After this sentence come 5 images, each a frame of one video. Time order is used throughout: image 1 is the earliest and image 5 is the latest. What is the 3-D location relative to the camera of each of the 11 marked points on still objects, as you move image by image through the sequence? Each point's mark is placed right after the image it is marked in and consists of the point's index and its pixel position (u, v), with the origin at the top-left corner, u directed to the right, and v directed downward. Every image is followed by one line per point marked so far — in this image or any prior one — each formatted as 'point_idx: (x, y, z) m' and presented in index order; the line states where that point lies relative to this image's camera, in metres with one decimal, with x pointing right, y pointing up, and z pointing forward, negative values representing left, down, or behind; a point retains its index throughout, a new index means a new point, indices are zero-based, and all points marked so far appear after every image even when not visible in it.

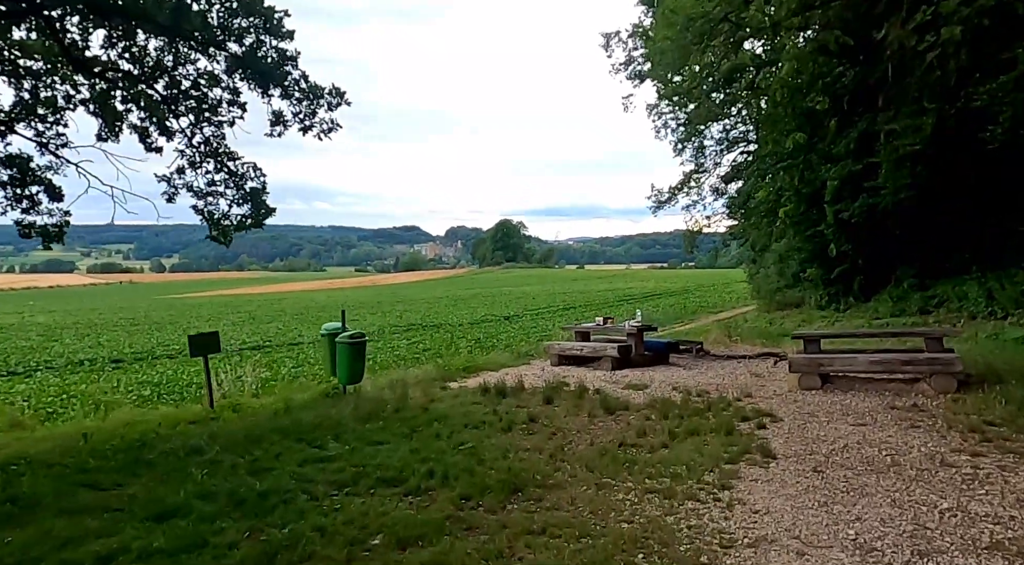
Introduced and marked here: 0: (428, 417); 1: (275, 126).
0: (-0.8, -1.3, +6.9) m
1: (-2.4, +1.6, +7.5) m
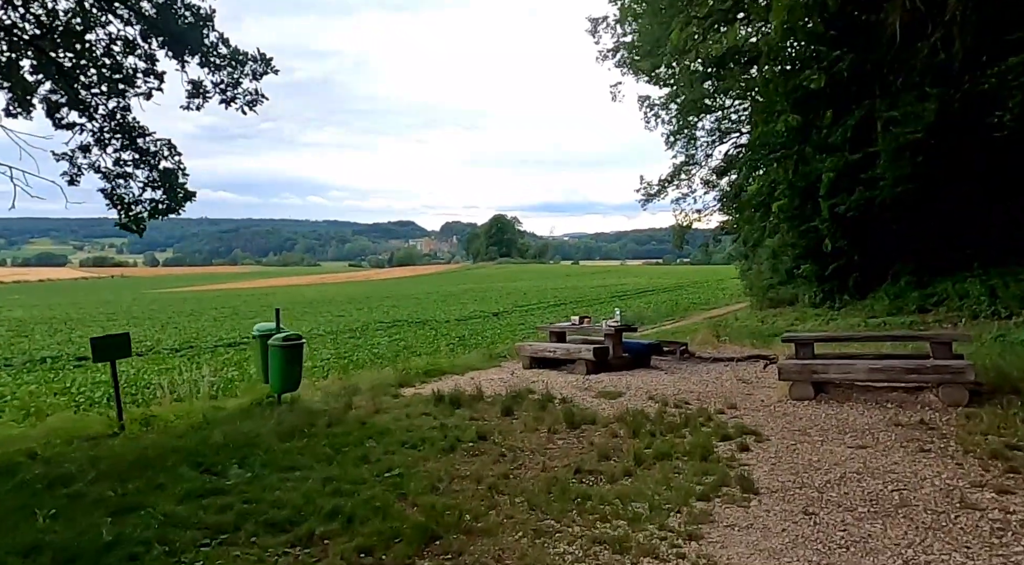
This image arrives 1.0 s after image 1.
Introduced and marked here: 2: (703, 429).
0: (-1.2, -1.2, +6.0) m
1: (-2.8, +1.6, +6.6) m
2: (+1.5, -1.2, +5.9) m
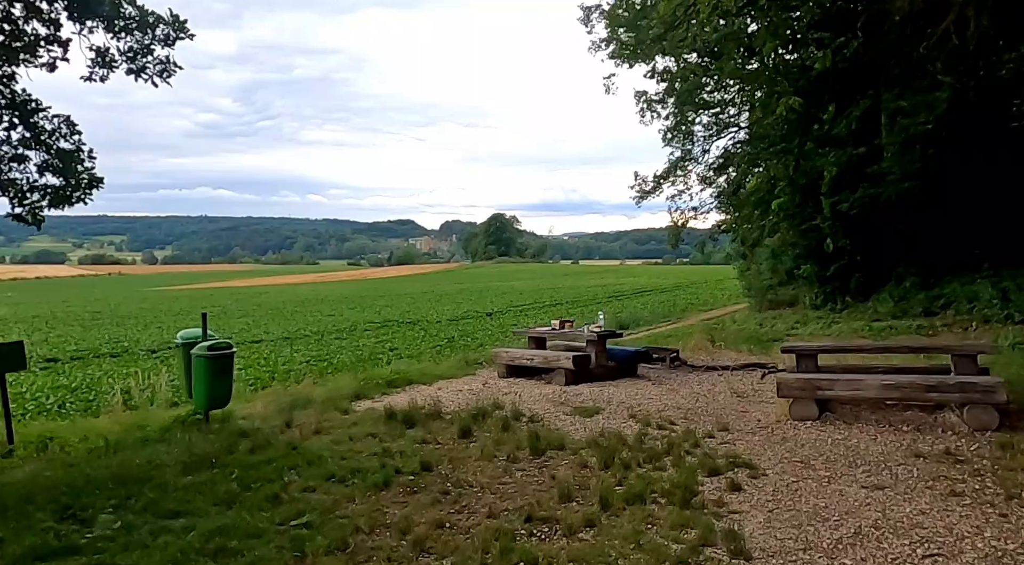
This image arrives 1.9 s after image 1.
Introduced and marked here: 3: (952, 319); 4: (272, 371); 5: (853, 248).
0: (-1.5, -1.2, +5.0) m
1: (-3.2, +1.6, +5.7) m
2: (+1.2, -1.2, +5.0) m
3: (+8.6, -0.7, +14.6) m
4: (-5.9, -2.2, +18.3) m
5: (+8.2, +0.8, +17.9) m
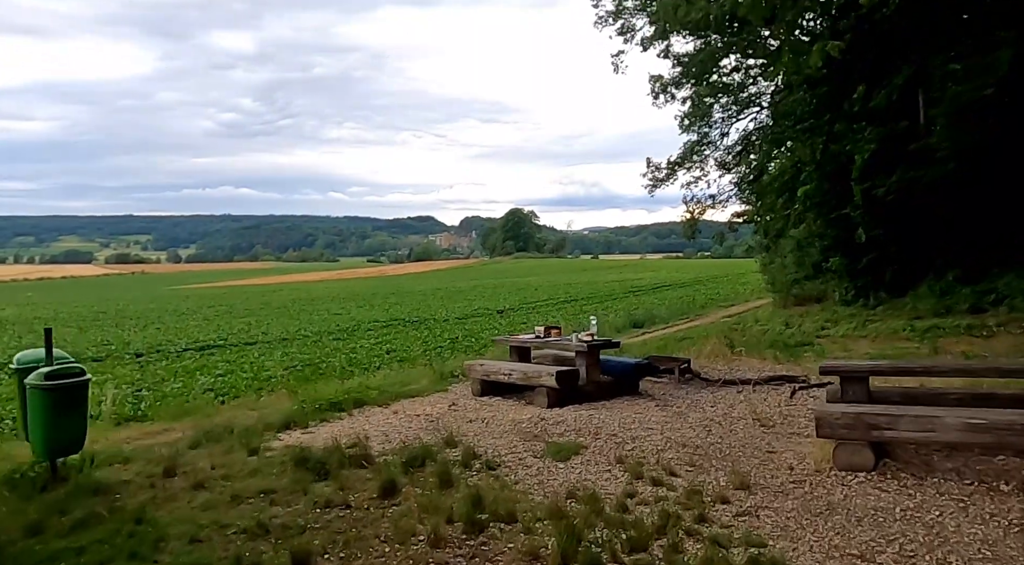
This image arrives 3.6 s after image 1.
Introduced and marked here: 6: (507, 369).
0: (-1.9, -1.3, +3.5) m
1: (-3.6, +1.6, +4.1) m
2: (+0.8, -1.2, +3.3) m
3: (+8.5, -0.6, +12.8) m
4: (-5.9, -2.2, +16.8) m
5: (+8.1, +1.0, +16.0) m
6: (-0.1, -0.9, +7.7) m
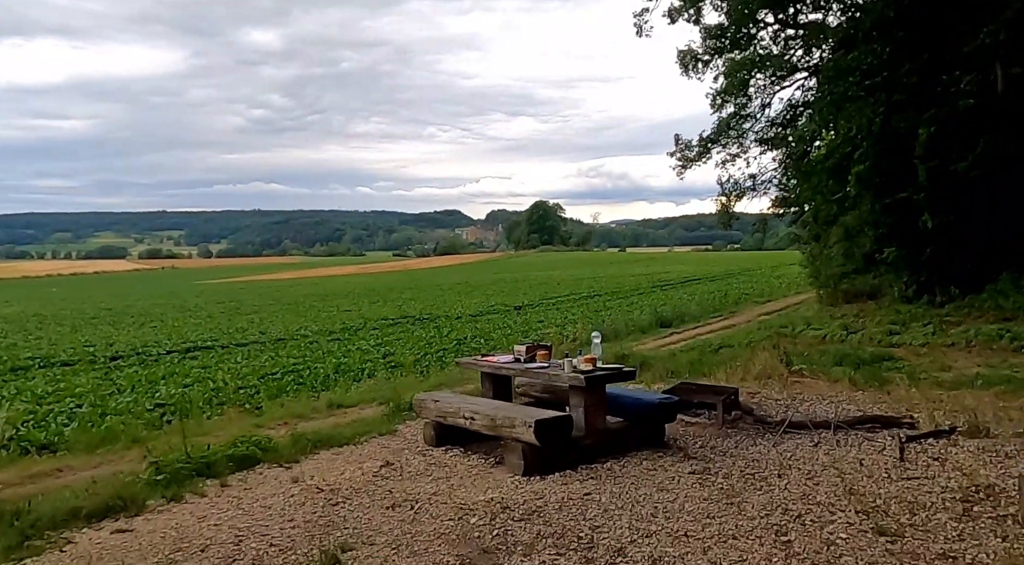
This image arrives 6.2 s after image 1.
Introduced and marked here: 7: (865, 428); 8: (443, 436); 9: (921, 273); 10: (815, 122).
0: (-2.3, -1.3, +1.0) m
1: (-4.0, +1.5, +1.7) m
2: (+0.4, -1.2, +0.8) m
3: (+8.4, -0.5, +9.9) m
4: (-5.8, -2.1, +14.5) m
5: (+8.1, +1.1, +13.2) m
6: (-0.3, -0.9, +5.2) m
7: (+2.7, -1.1, +5.6) m
8: (-0.5, -1.2, +5.6) m
9: (+8.1, +0.2, +14.3) m
10: (+6.3, +3.3, +15.2) m
